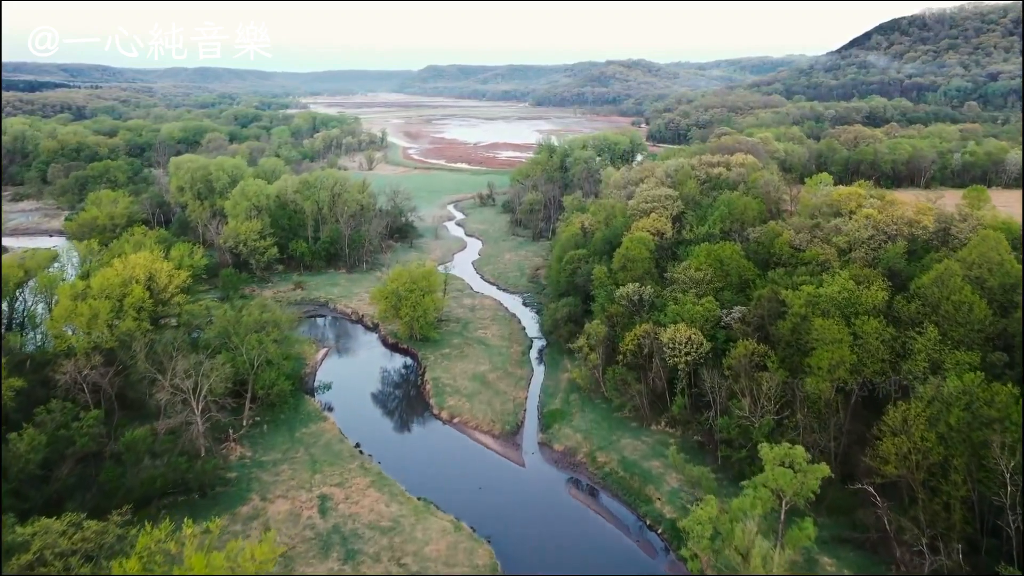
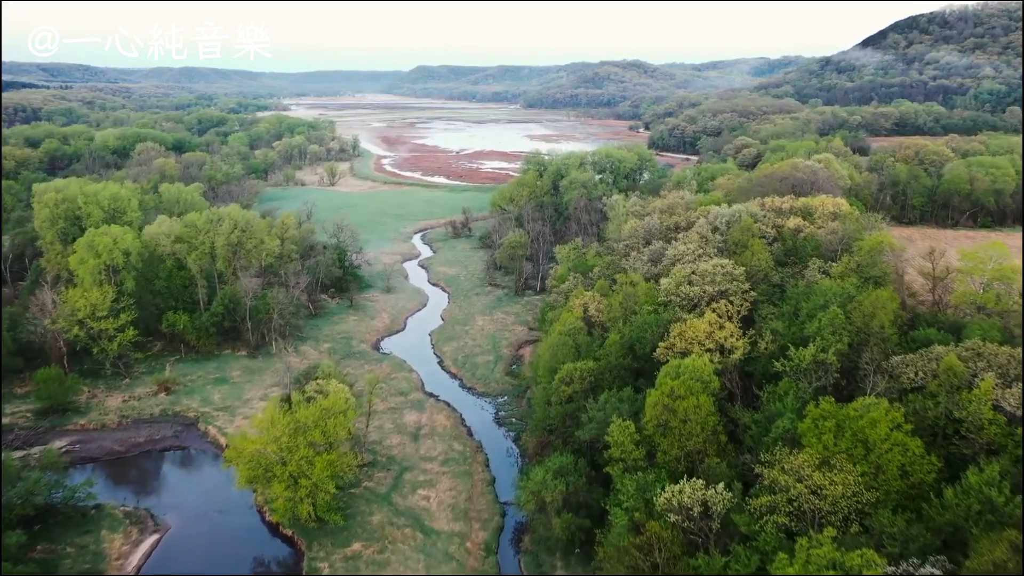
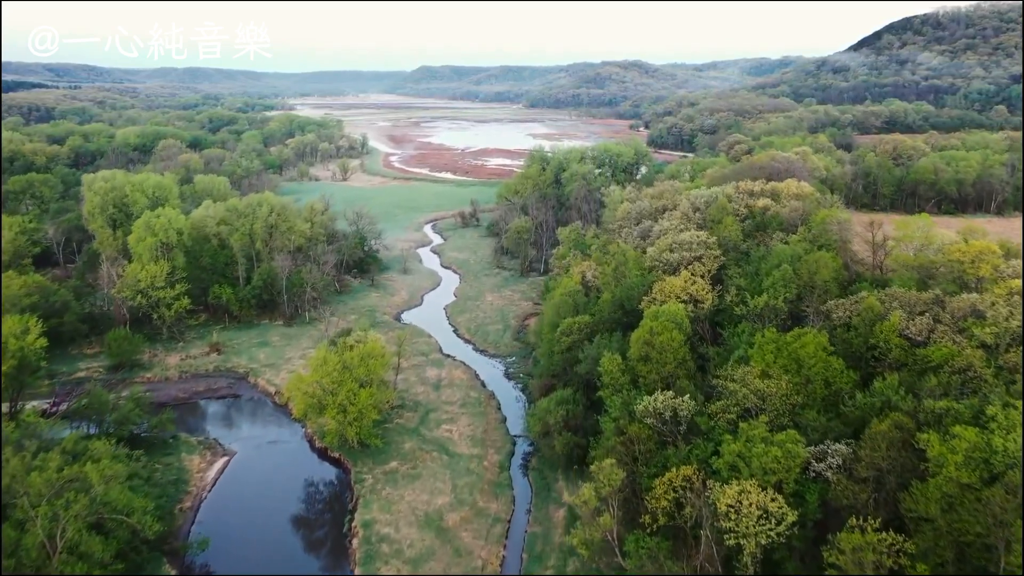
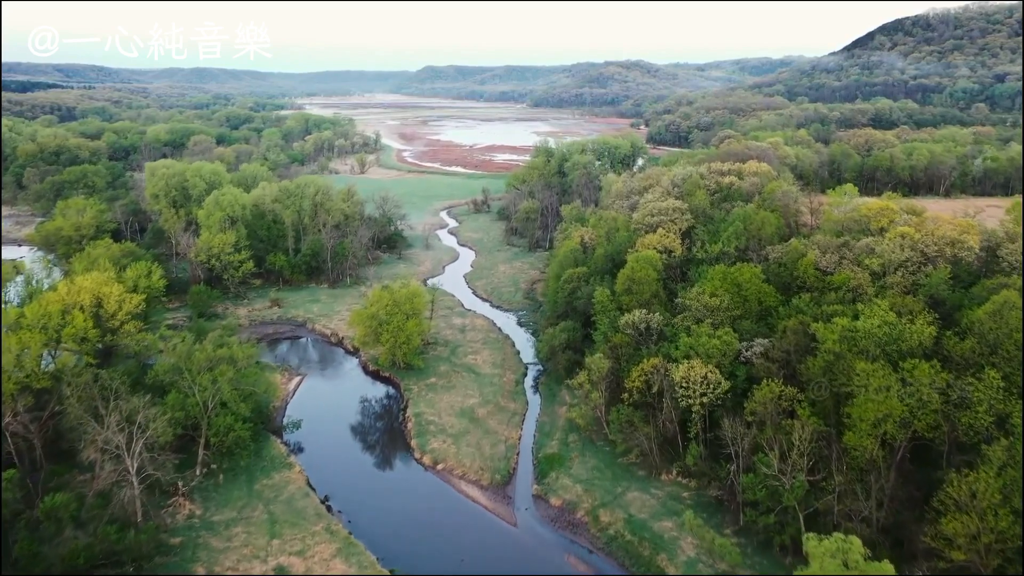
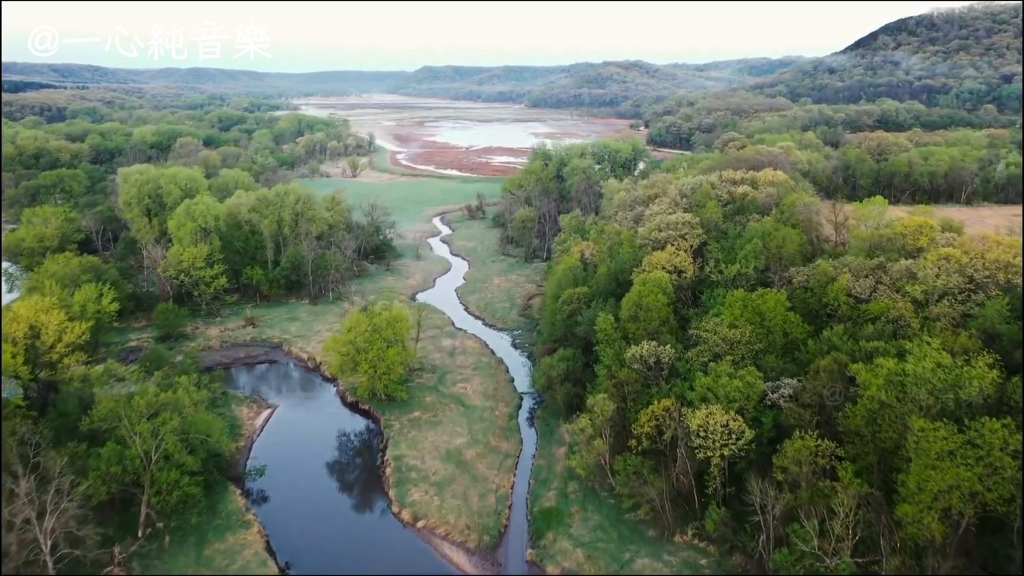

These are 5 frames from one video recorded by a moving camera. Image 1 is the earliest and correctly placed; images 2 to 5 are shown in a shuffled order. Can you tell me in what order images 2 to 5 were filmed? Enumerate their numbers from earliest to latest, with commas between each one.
4, 5, 3, 2
